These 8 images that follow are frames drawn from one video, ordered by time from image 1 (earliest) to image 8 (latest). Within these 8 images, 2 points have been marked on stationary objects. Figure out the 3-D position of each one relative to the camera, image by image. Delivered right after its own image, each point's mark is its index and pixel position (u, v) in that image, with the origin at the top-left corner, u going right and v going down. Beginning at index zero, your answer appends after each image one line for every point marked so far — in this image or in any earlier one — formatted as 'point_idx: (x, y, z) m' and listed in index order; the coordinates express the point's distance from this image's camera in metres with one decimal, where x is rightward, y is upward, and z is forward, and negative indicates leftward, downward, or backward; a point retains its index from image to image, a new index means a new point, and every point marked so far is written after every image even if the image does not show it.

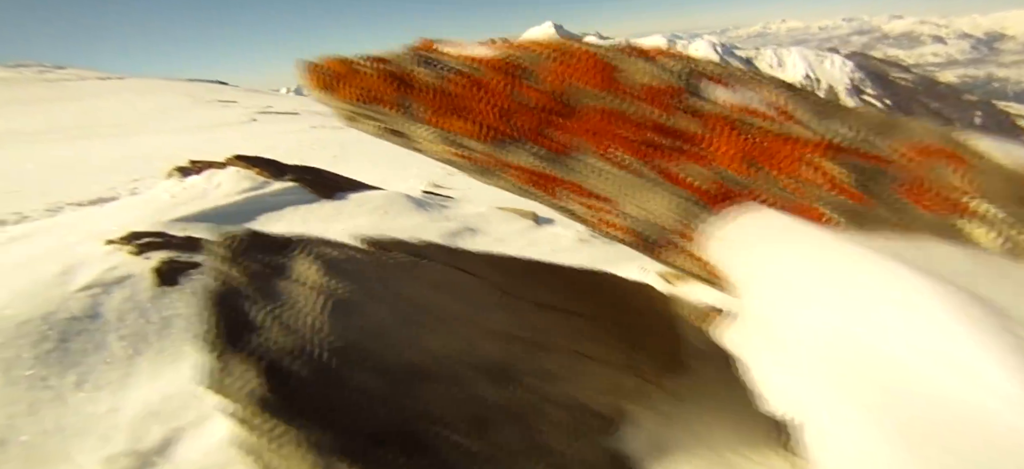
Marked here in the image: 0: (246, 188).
0: (-4.8, +0.8, +7.8) m
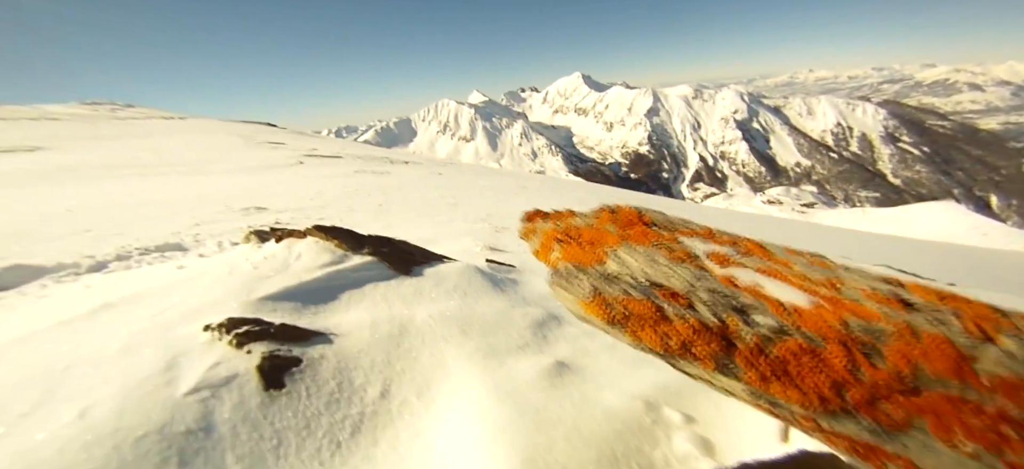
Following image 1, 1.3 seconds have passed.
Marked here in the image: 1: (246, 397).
0: (-3.3, -0.5, +7.9) m
1: (-3.2, -2.1, +5.3) m
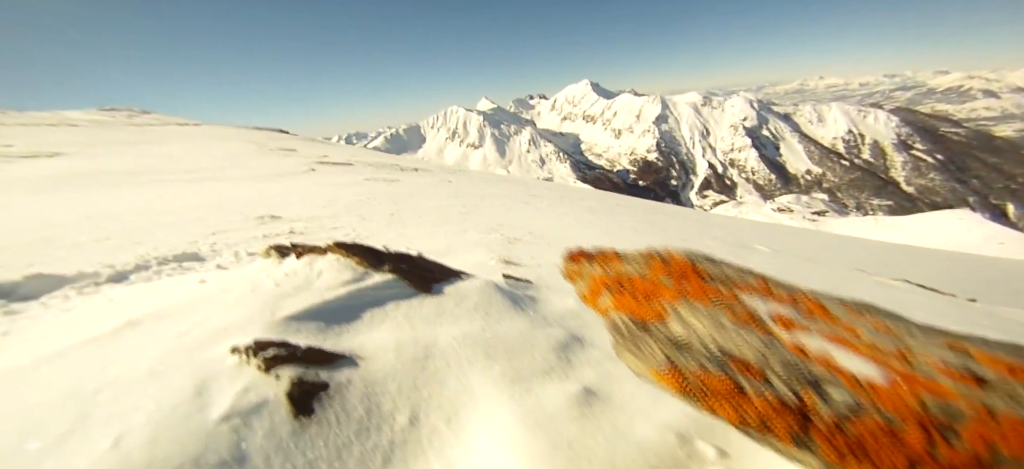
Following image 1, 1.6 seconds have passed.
0: (-3.0, -0.9, +7.9) m
1: (-2.9, -2.4, +5.3) m
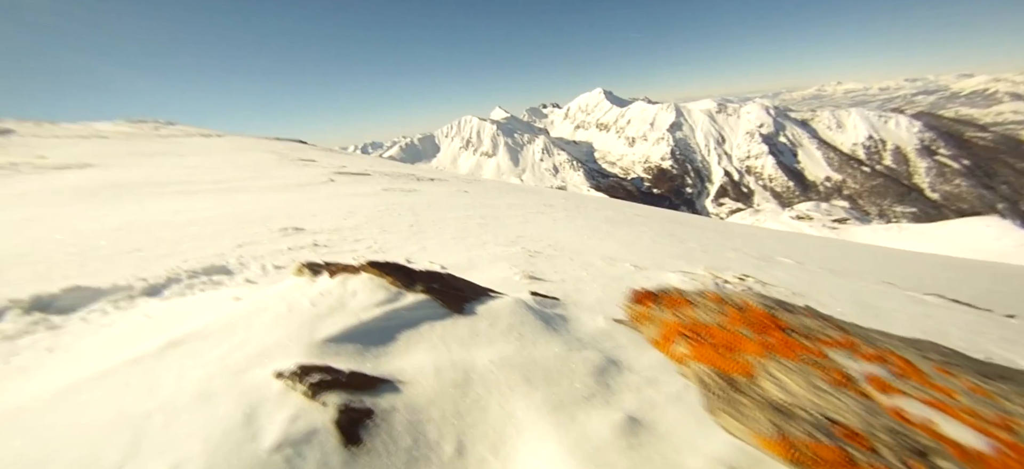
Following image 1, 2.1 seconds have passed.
0: (-2.3, -1.2, +7.9) m
1: (-2.3, -2.7, +5.3) m
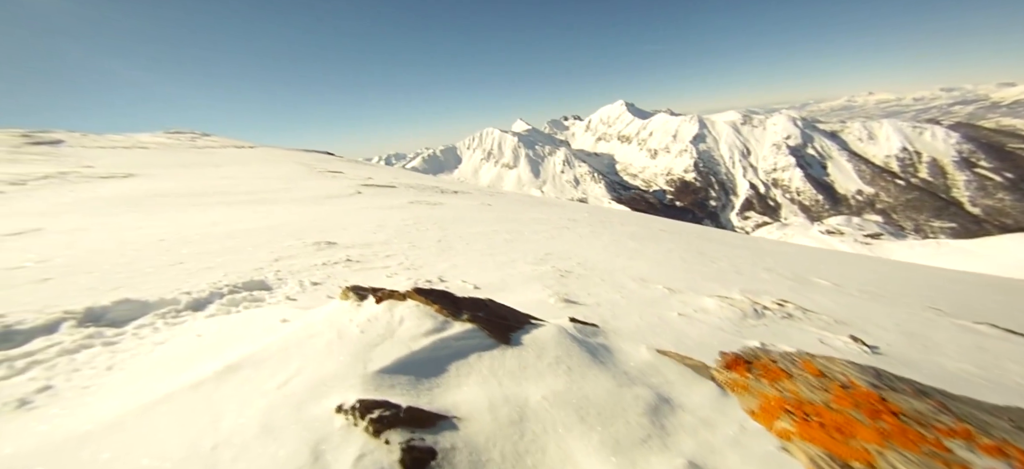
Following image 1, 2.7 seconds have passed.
0: (-1.5, -1.8, +8.0) m
1: (-1.6, -3.2, +5.4) m
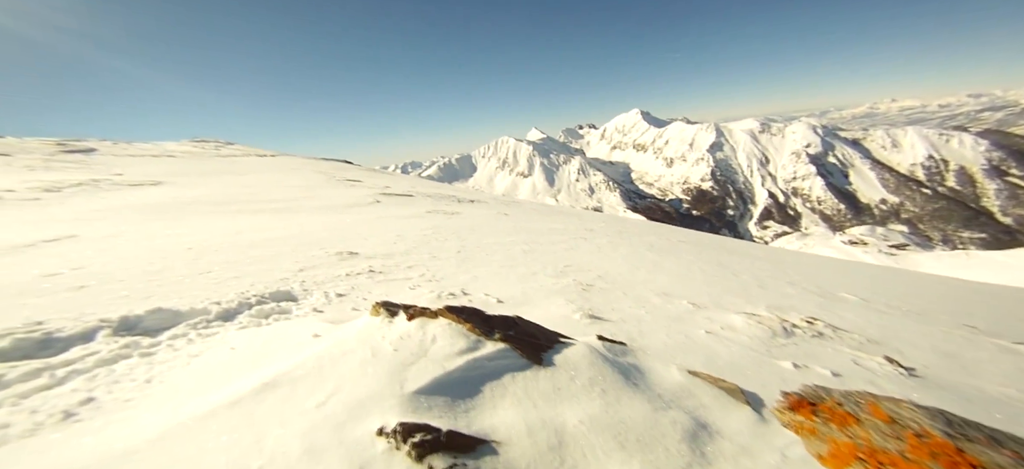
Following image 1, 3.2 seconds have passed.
0: (-0.9, -2.1, +8.1) m
1: (-1.1, -3.5, +5.4) m
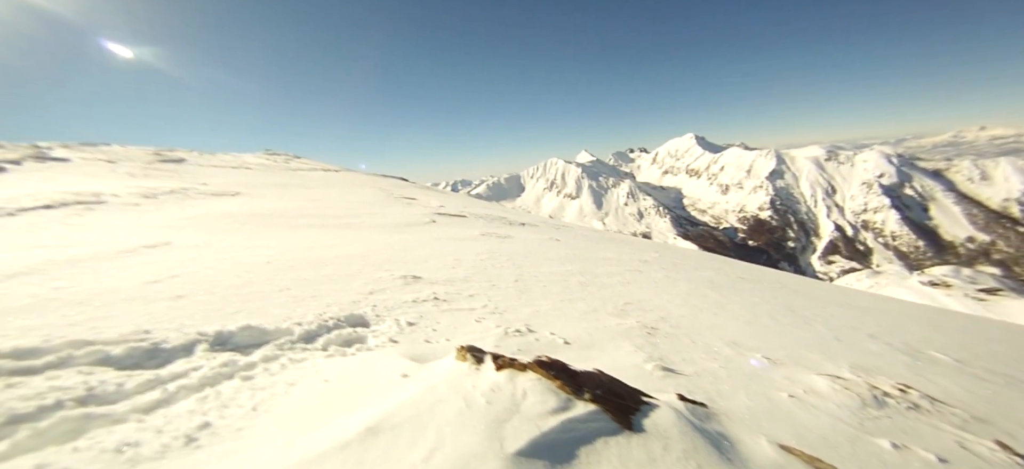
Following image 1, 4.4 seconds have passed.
0: (+0.9, -3.3, +8.2) m
1: (+0.3, -4.5, +5.6) m
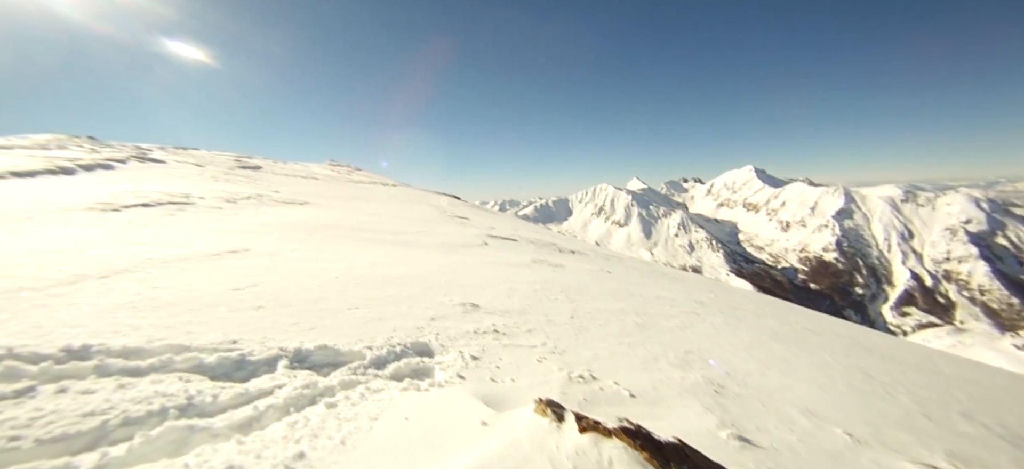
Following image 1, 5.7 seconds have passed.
0: (+2.5, -4.7, +8.2) m
1: (+1.6, -5.8, +5.5) m
